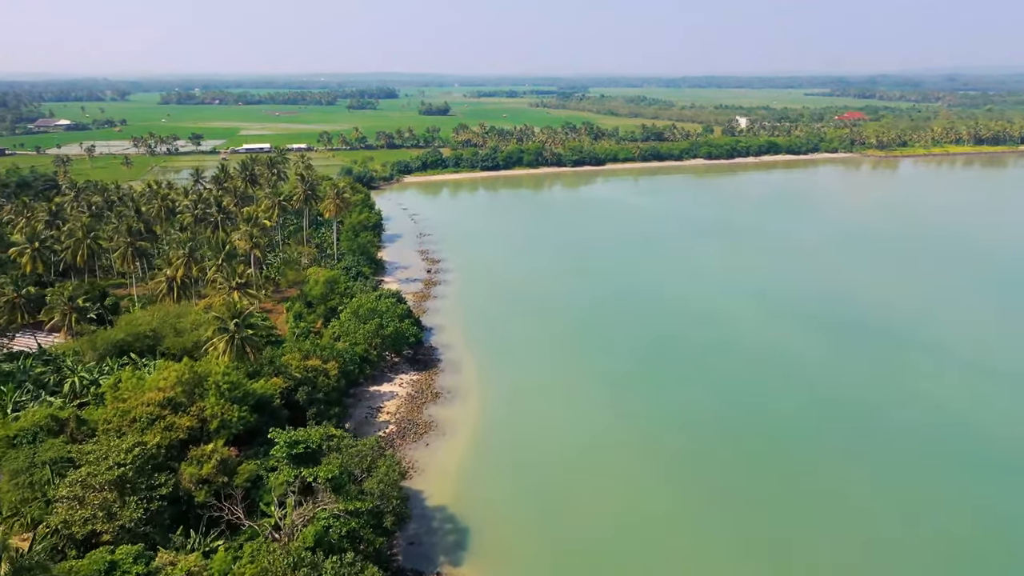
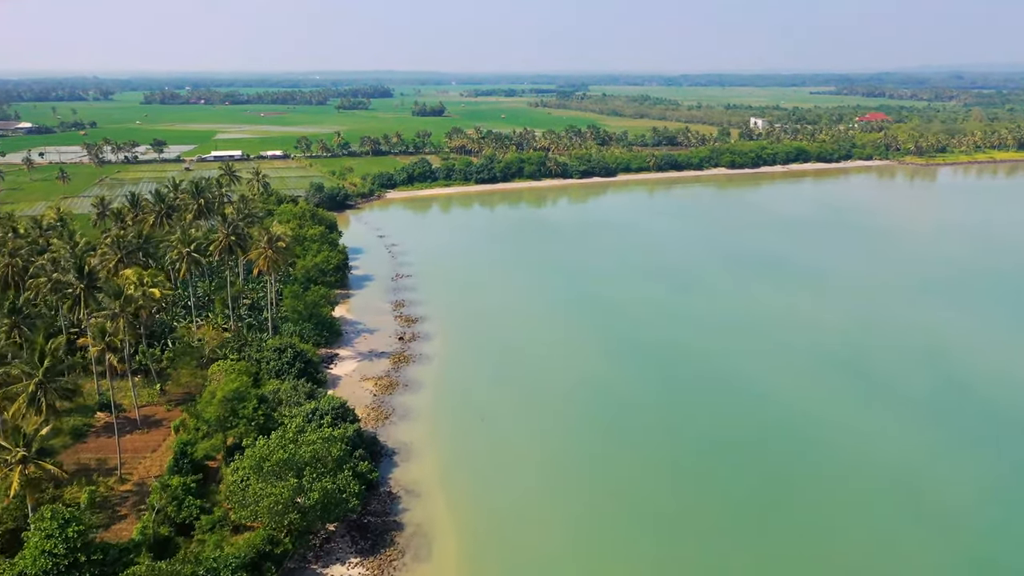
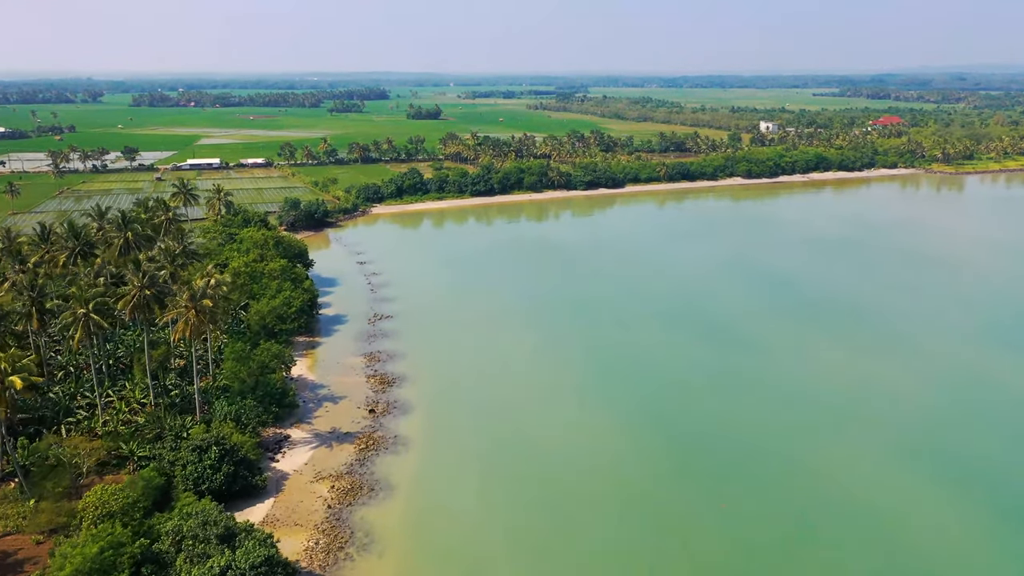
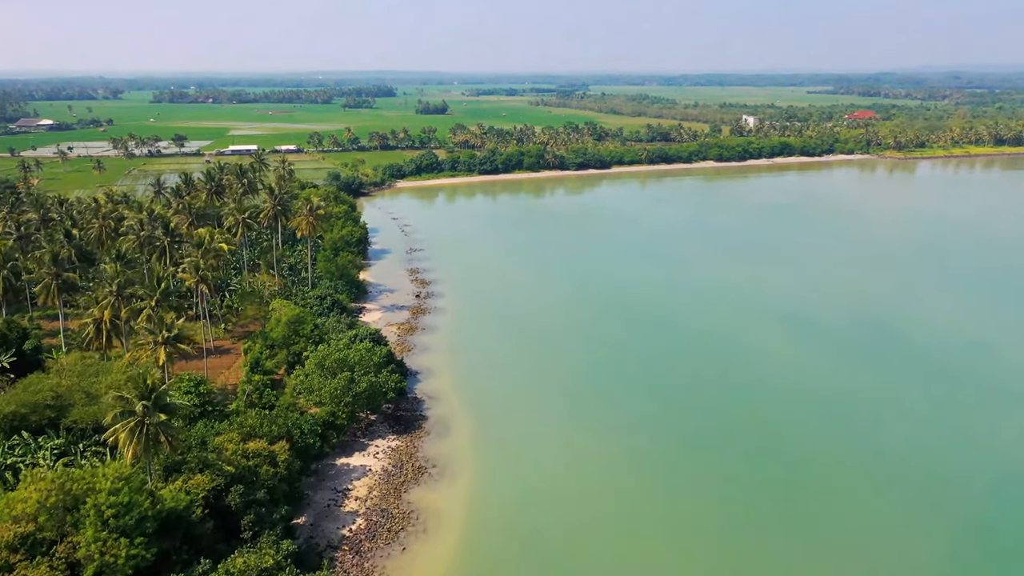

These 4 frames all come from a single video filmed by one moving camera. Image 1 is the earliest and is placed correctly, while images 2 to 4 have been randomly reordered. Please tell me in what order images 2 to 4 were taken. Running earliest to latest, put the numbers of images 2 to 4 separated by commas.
4, 2, 3
